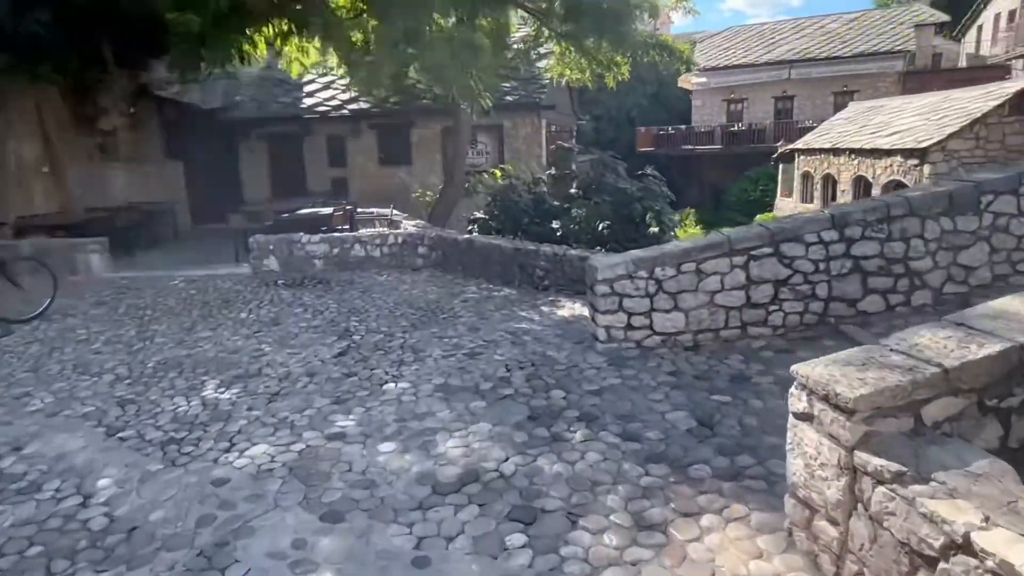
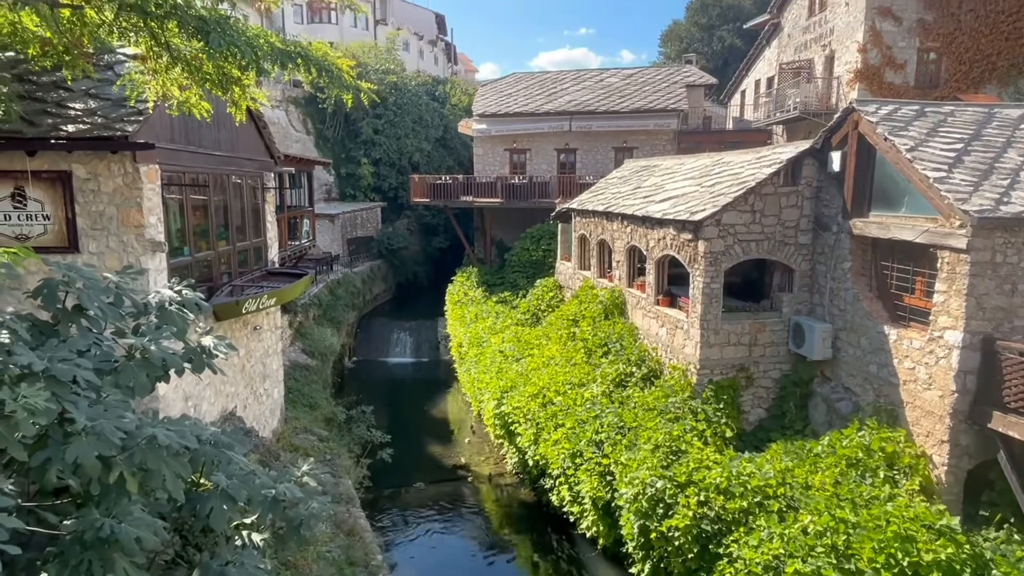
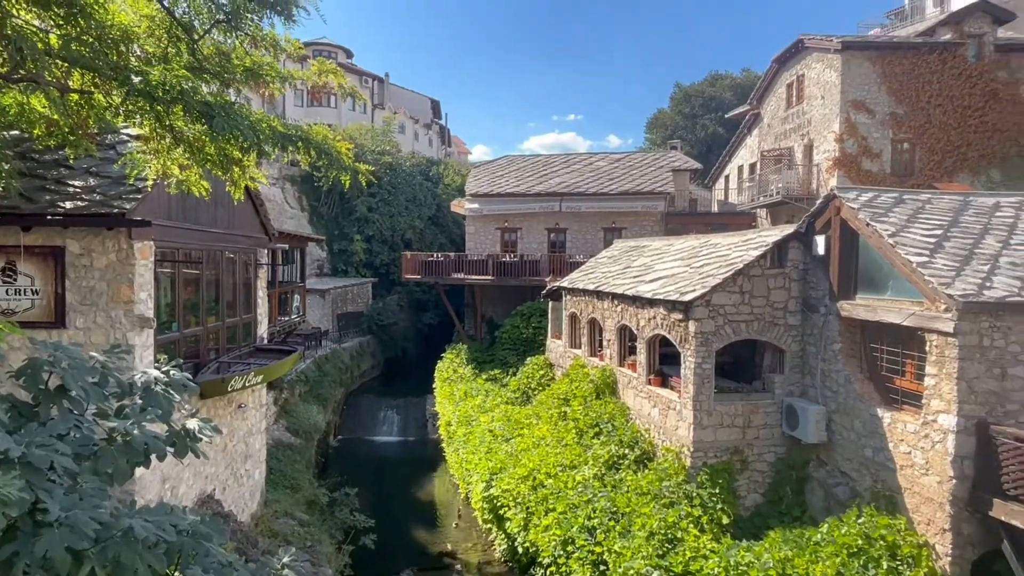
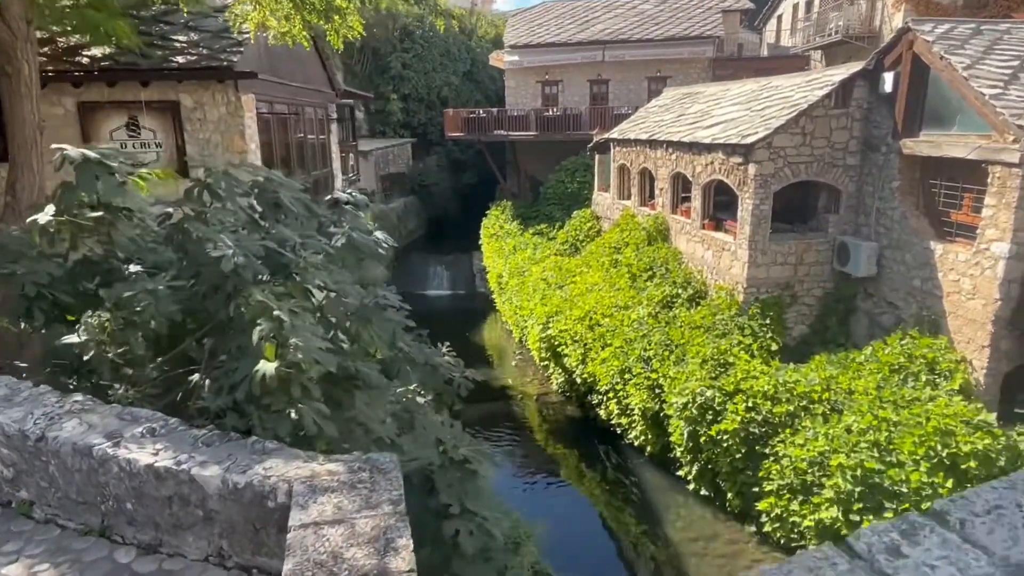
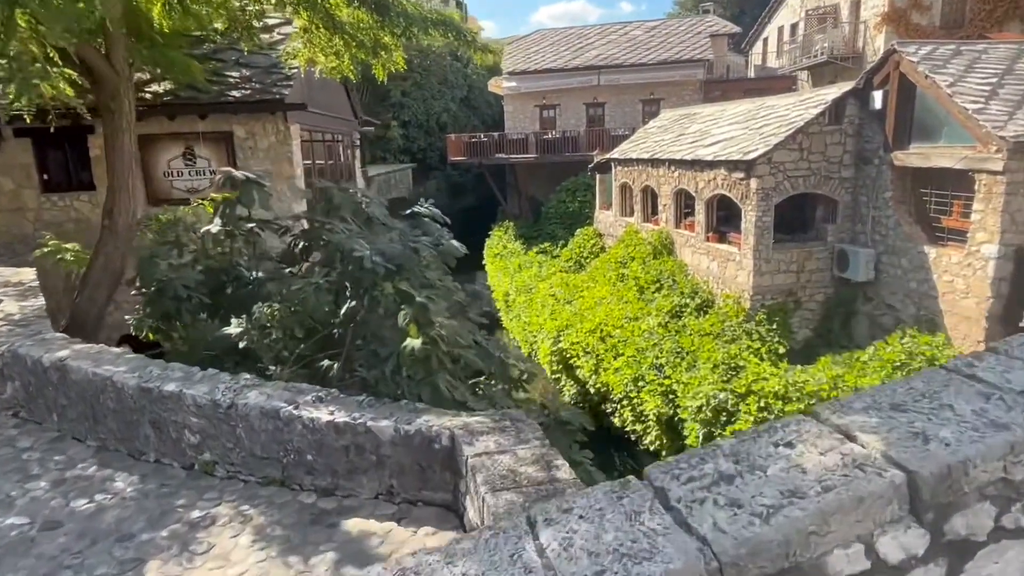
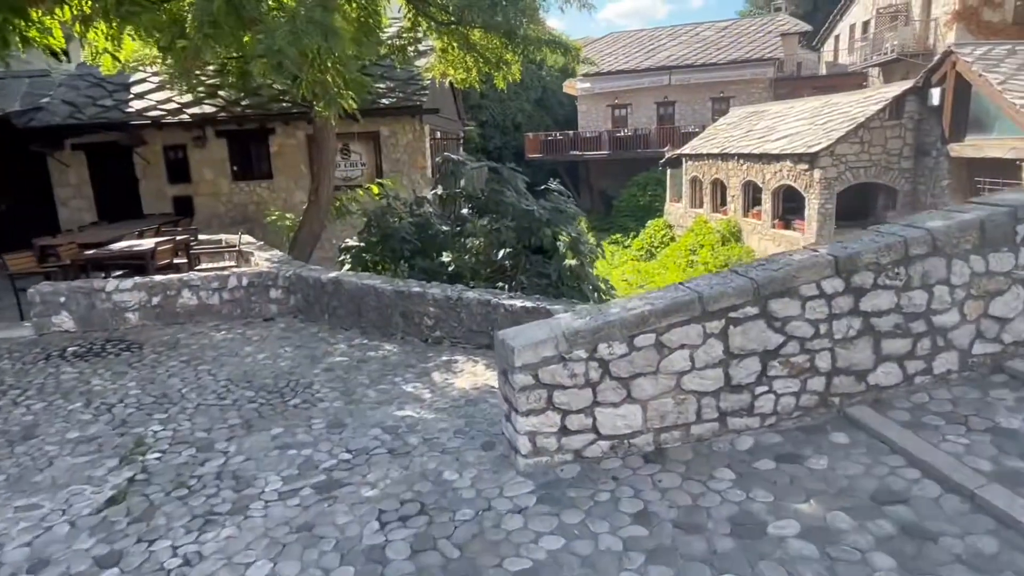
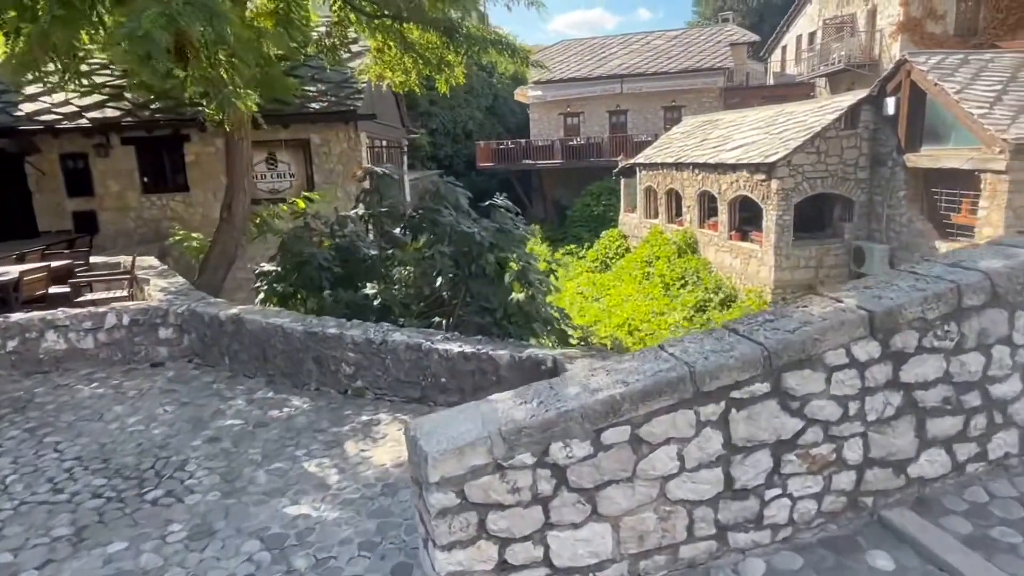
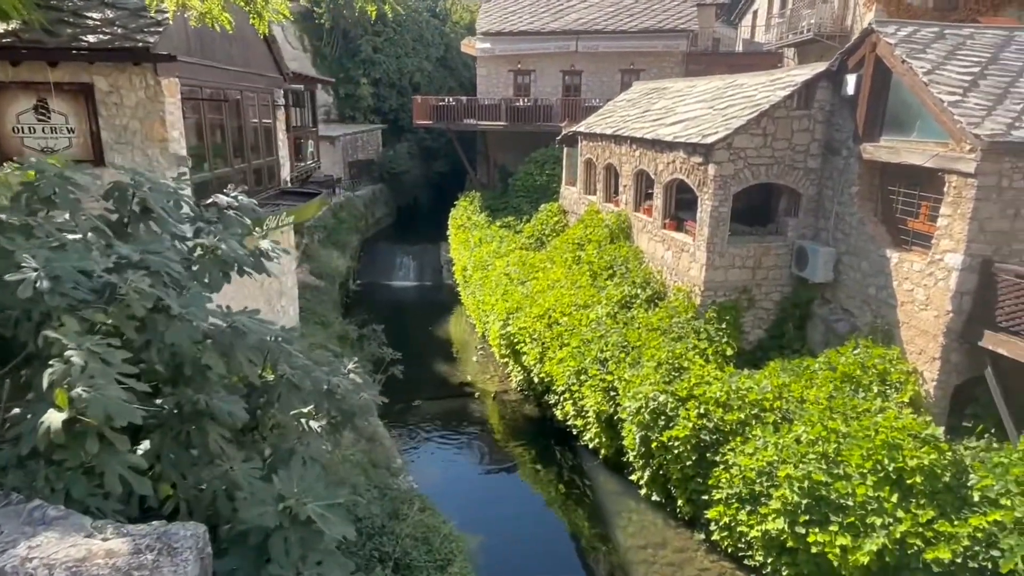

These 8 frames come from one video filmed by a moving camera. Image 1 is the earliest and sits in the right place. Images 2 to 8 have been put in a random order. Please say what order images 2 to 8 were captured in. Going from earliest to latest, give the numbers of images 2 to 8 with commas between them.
6, 7, 5, 4, 8, 2, 3
